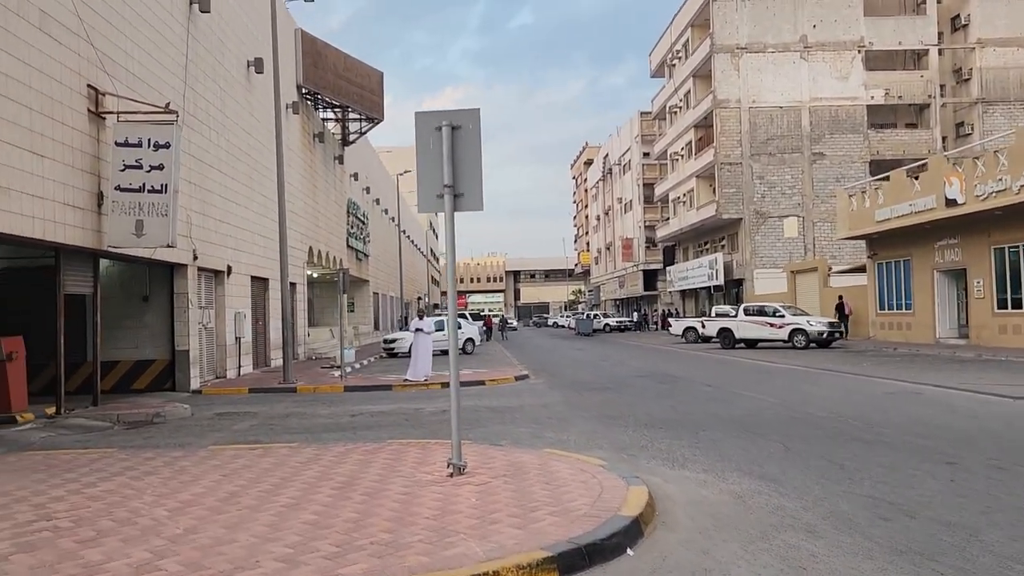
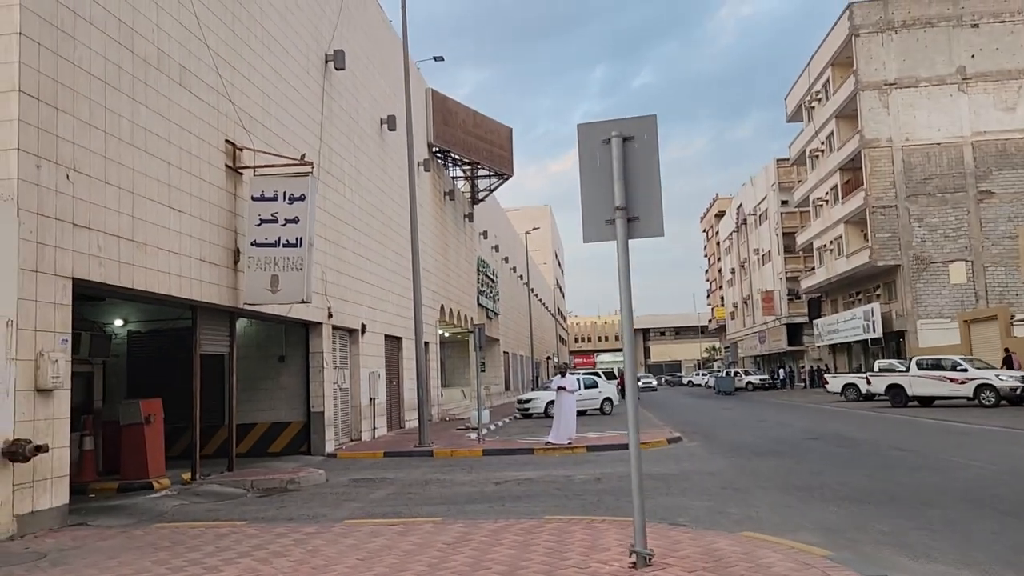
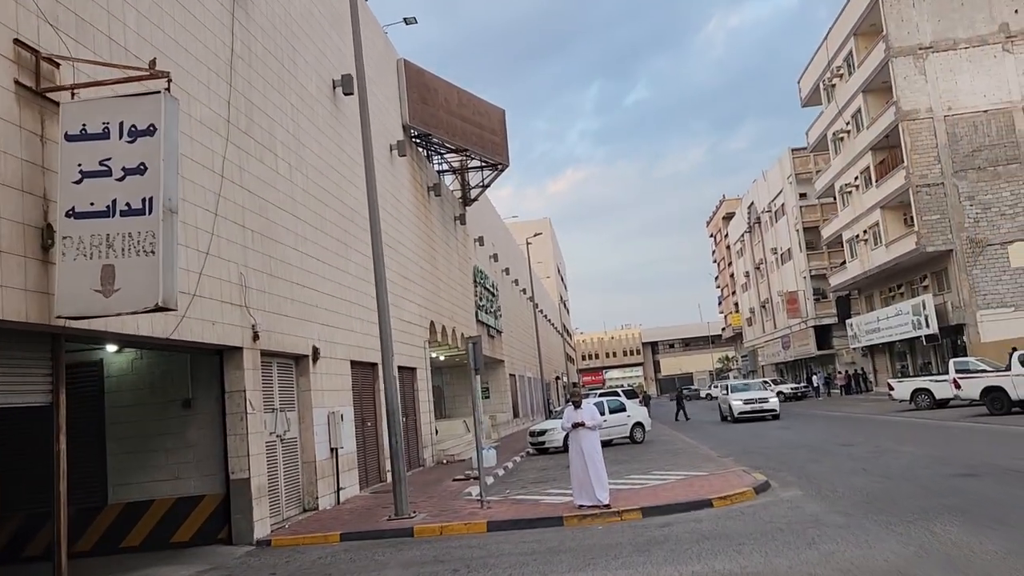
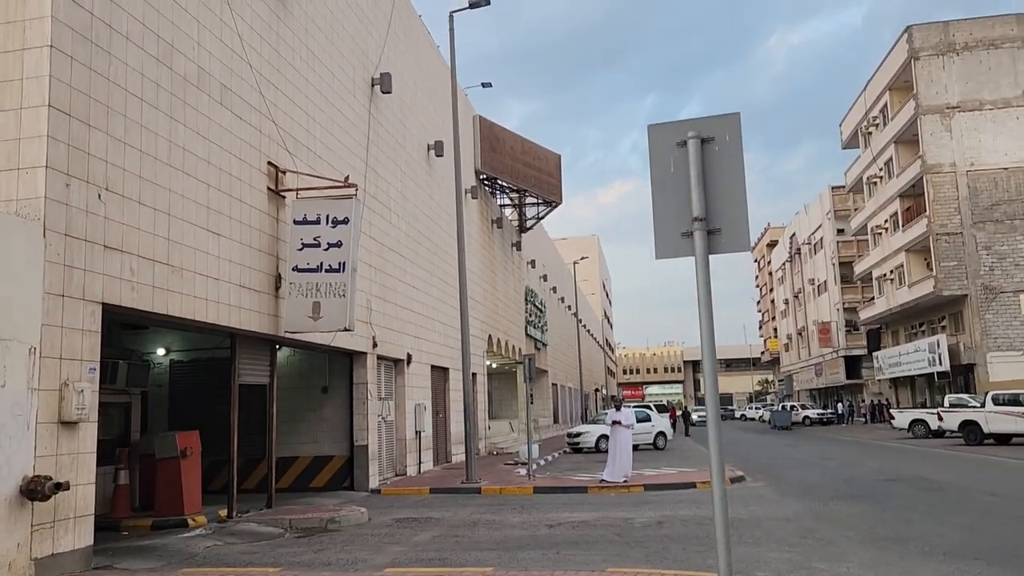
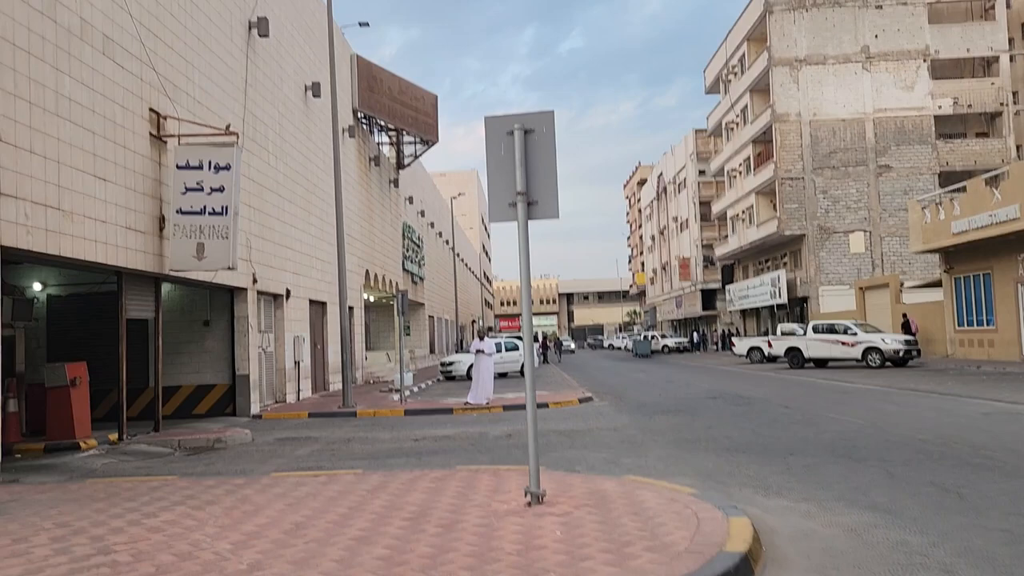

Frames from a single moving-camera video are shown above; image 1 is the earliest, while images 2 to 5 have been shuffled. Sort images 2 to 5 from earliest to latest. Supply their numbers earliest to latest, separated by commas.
5, 2, 4, 3
